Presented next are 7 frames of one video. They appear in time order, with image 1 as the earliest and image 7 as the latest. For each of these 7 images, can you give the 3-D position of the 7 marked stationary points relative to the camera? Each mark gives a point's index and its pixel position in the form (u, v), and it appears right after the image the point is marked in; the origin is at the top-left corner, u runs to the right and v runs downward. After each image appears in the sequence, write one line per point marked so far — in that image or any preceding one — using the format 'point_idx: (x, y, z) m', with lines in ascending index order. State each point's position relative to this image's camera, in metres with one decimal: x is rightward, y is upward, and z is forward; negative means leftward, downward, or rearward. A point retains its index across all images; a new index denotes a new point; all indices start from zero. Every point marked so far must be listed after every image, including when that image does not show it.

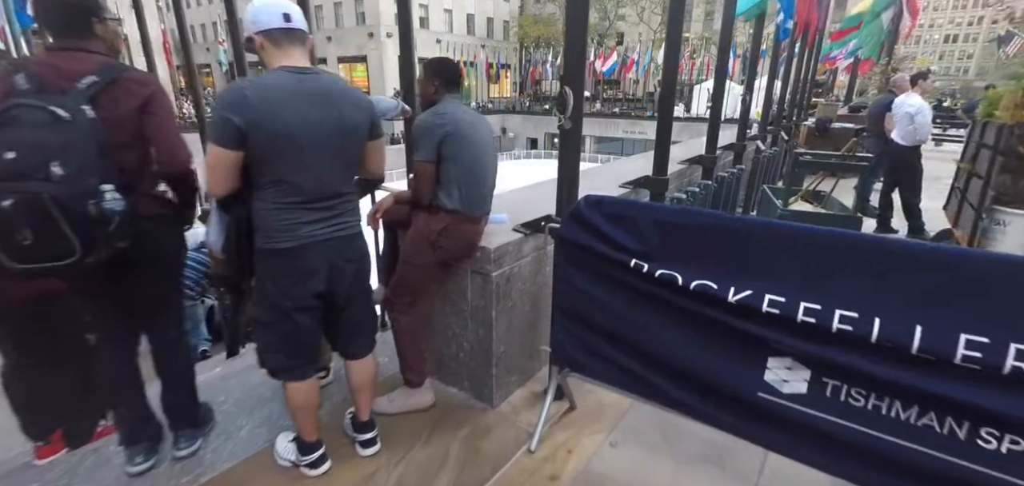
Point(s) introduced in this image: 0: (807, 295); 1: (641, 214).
0: (+1.2, -0.2, +2.0) m
1: (+0.6, +0.1, +2.4) m
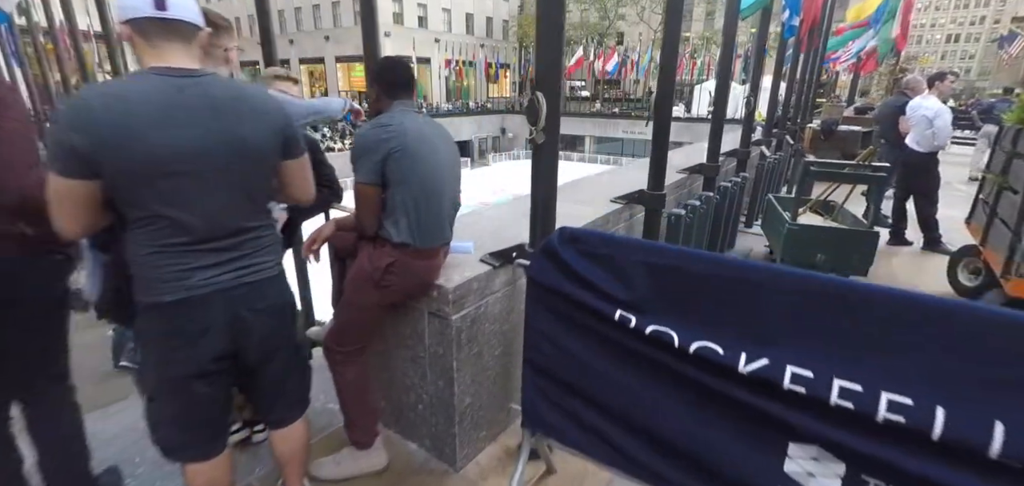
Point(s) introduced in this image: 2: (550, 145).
0: (+1.0, -0.4, +1.5) m
1: (+0.4, 0.0, +1.9) m
2: (+0.2, +0.4, +2.3) m
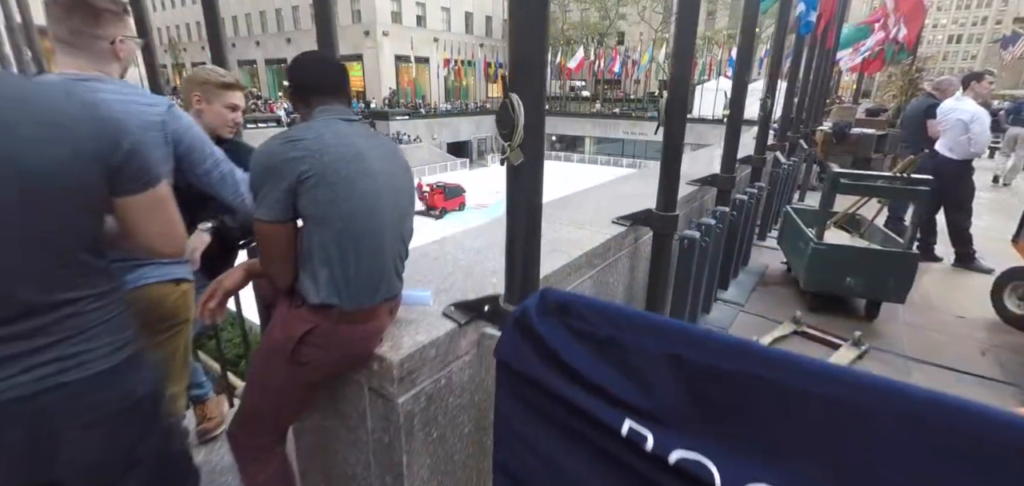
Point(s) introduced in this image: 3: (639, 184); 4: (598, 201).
0: (+0.9, -0.6, +0.9) m
1: (+0.3, -0.2, +1.2) m
2: (+0.1, +0.2, +1.7) m
3: (+1.3, +0.6, +4.9) m
4: (+0.8, +0.4, +4.2) m
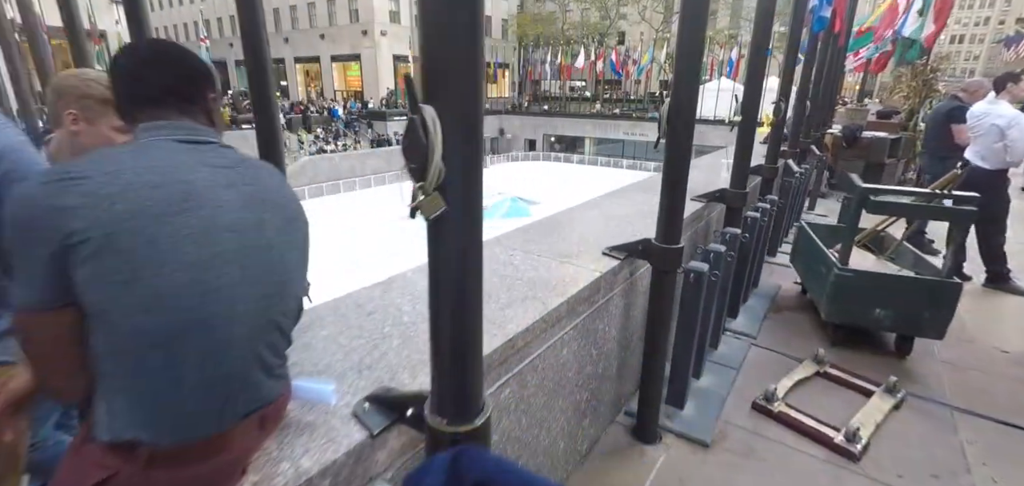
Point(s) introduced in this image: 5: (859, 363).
0: (+0.7, -0.8, +0.3) m
1: (+0.2, -0.4, +0.6) m
2: (-0.1, 0.0, +1.1) m
3: (+1.1, +0.4, +4.3) m
4: (+0.6, +0.2, +3.6) m
5: (+2.9, -1.0, +4.0) m
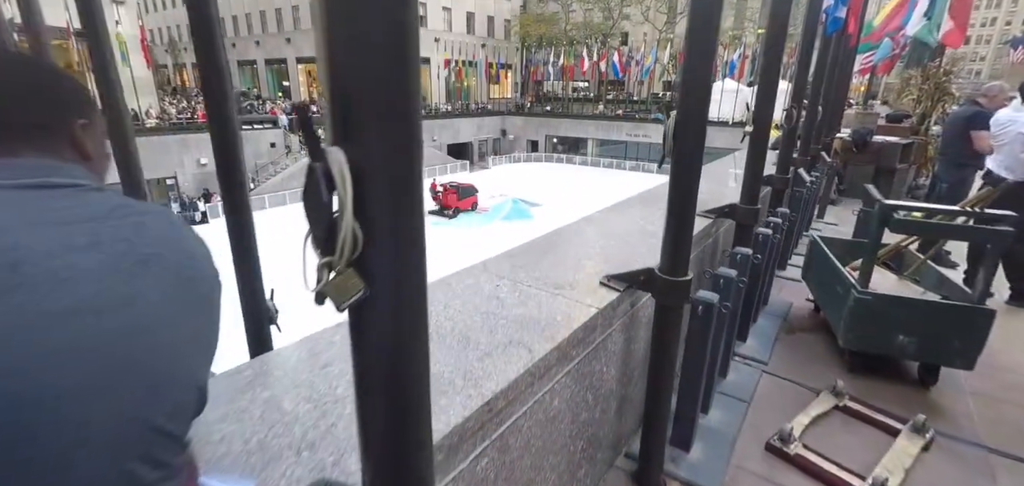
0: (+0.7, -1.0, 0.0) m
1: (+0.1, -0.6, +0.3) m
2: (-0.2, -0.1, +0.8) m
3: (+1.1, +0.2, +4.0) m
4: (+0.5, 0.0, +3.3) m
5: (+2.8, -1.2, +3.7) m
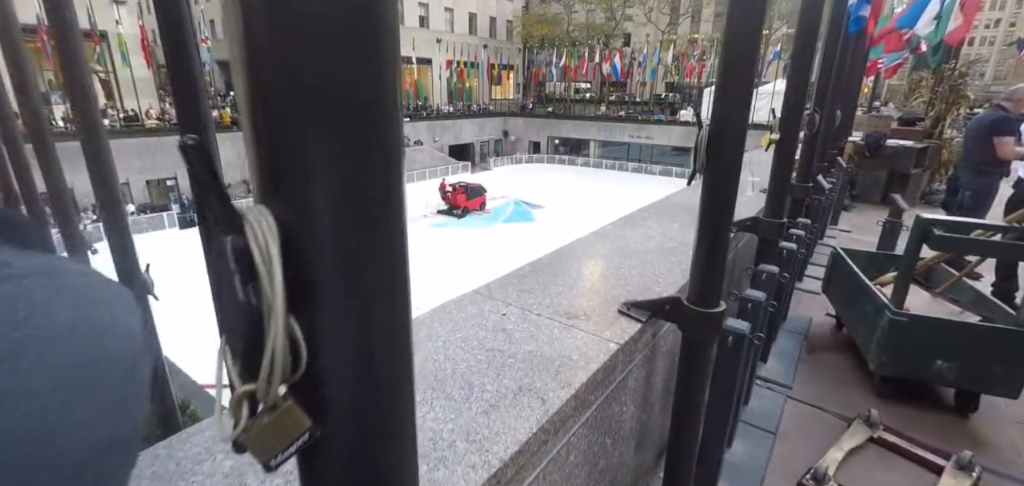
0: (+0.7, -1.1, -0.3) m
1: (+0.1, -0.7, +0.1) m
2: (-0.2, -0.2, +0.5) m
3: (+1.1, +0.1, +3.7) m
4: (+0.6, -0.1, +3.1) m
5: (+2.9, -1.3, +3.4) m
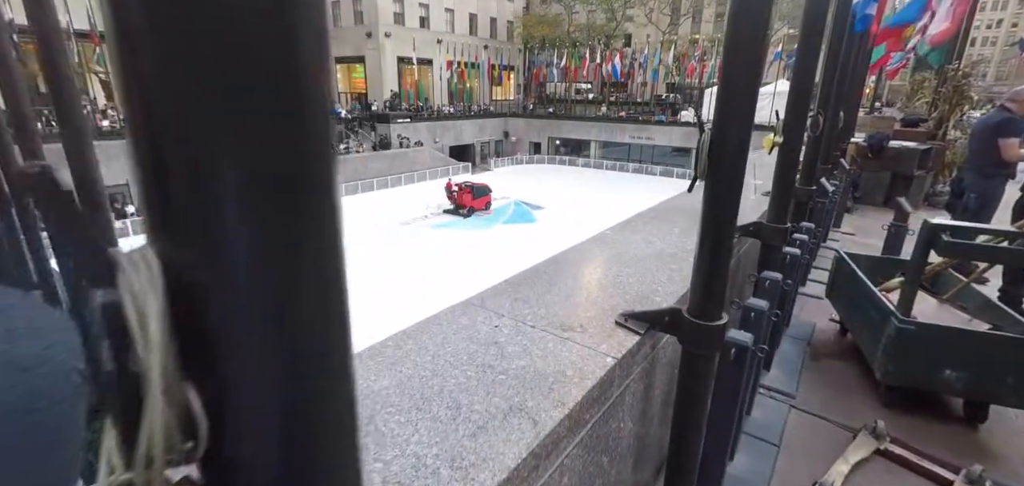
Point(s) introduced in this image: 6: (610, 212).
0: (+0.6, -1.1, -0.4) m
1: (+0.1, -0.7, 0.0) m
2: (-0.2, -0.3, +0.5) m
3: (+1.1, +0.1, +3.6) m
4: (+0.5, -0.1, +3.0) m
5: (+2.8, -1.3, +3.3) m
6: (+3.5, +1.1, +17.4) m
